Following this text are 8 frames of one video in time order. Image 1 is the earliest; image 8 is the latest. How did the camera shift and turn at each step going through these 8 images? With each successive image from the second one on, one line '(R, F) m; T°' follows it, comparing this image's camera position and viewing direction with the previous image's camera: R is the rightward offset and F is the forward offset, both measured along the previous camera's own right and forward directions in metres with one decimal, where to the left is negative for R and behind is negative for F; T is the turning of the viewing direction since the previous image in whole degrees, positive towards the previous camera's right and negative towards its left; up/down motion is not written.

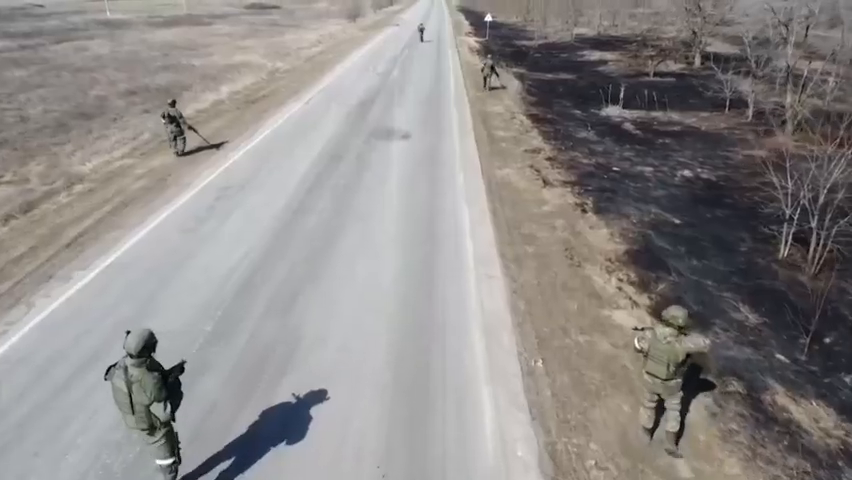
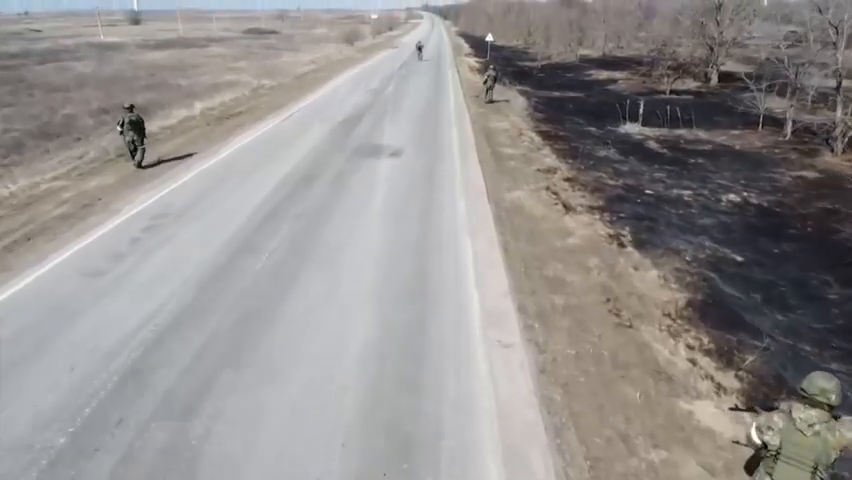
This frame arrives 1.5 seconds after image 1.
(+0.1, +3.1) m; 0°
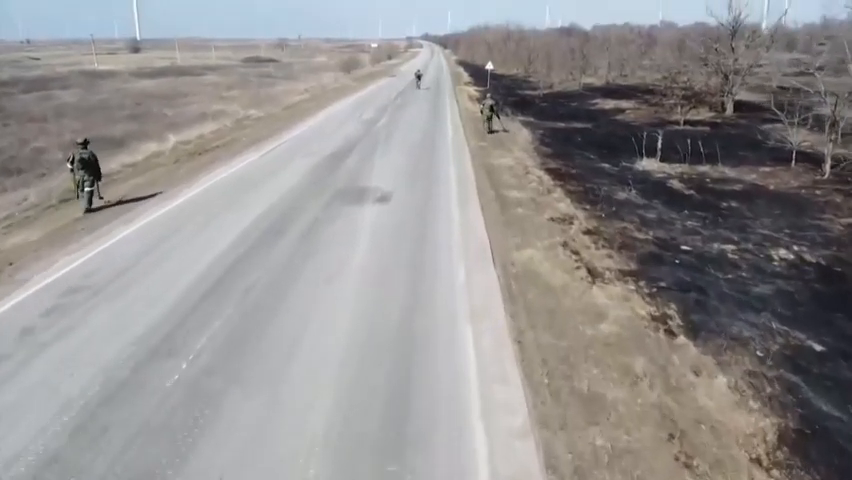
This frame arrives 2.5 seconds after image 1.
(+0.1, +2.5) m; 0°
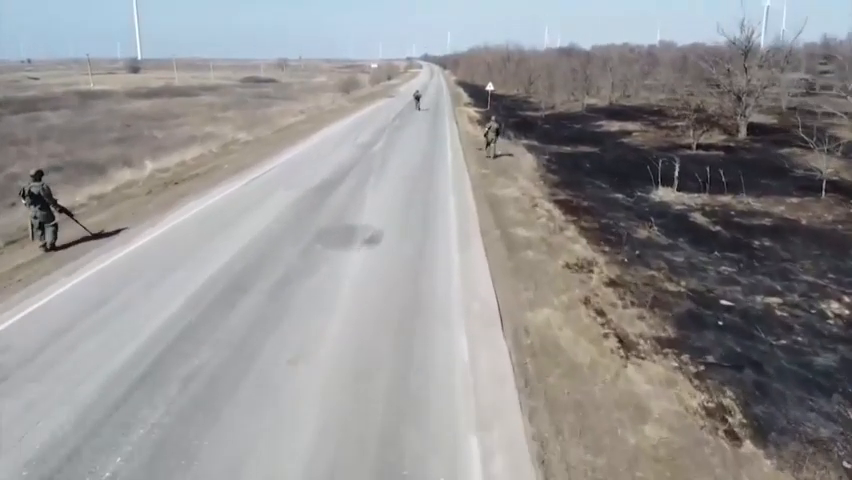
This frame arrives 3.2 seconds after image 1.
(+0.1, +1.8) m; 0°
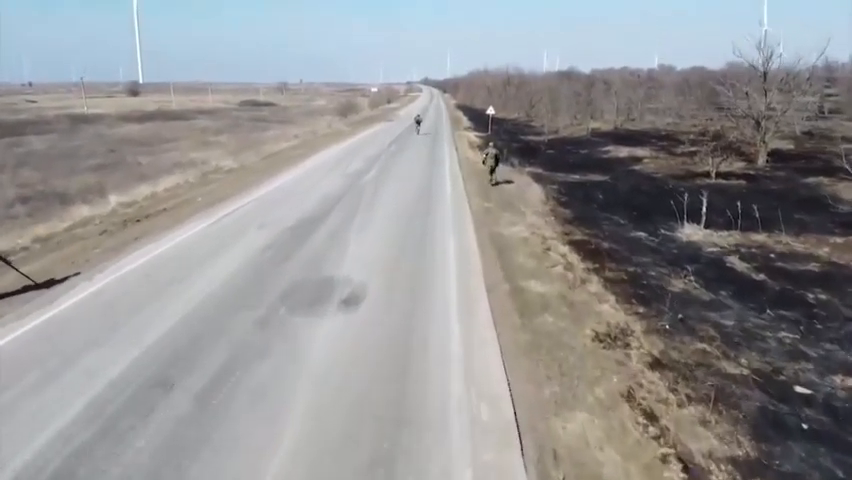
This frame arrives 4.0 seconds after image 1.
(+0.1, +2.3) m; 0°
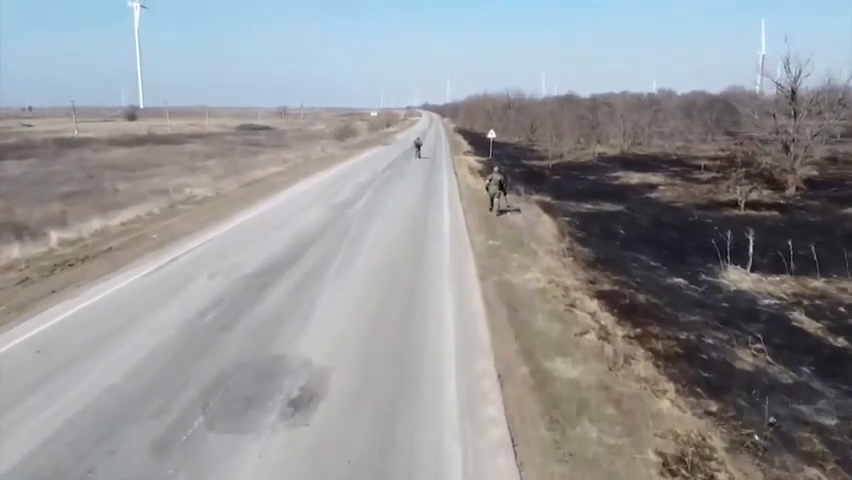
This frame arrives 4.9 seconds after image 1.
(+0.1, +2.8) m; 0°
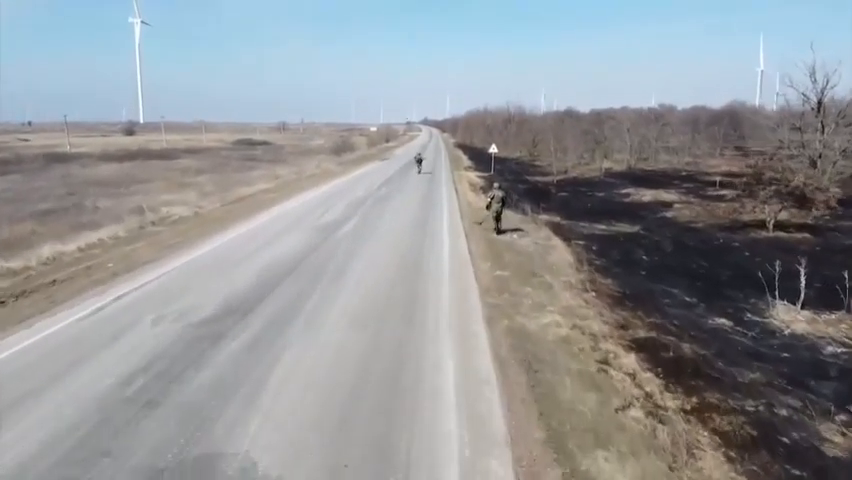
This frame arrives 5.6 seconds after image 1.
(+0.1, +2.1) m; 0°
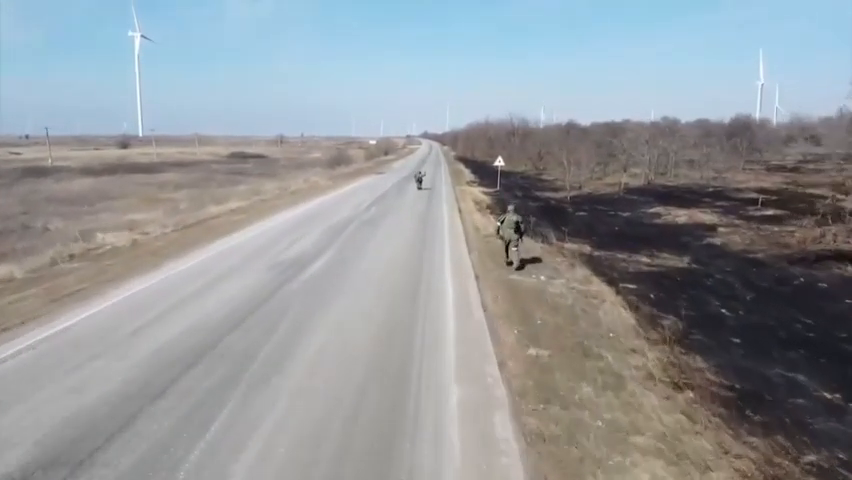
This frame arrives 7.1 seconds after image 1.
(+0.1, +4.5) m; 0°
